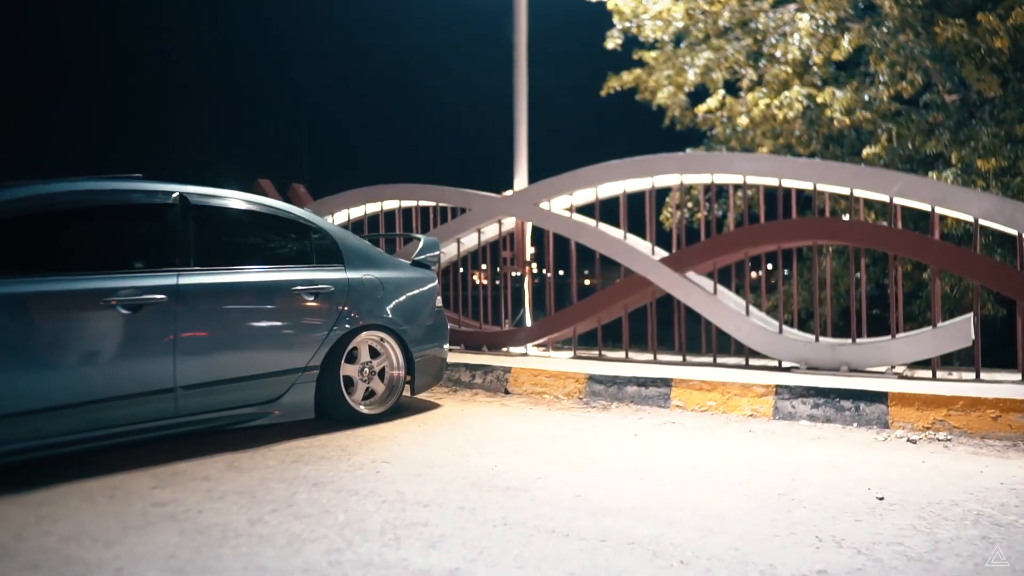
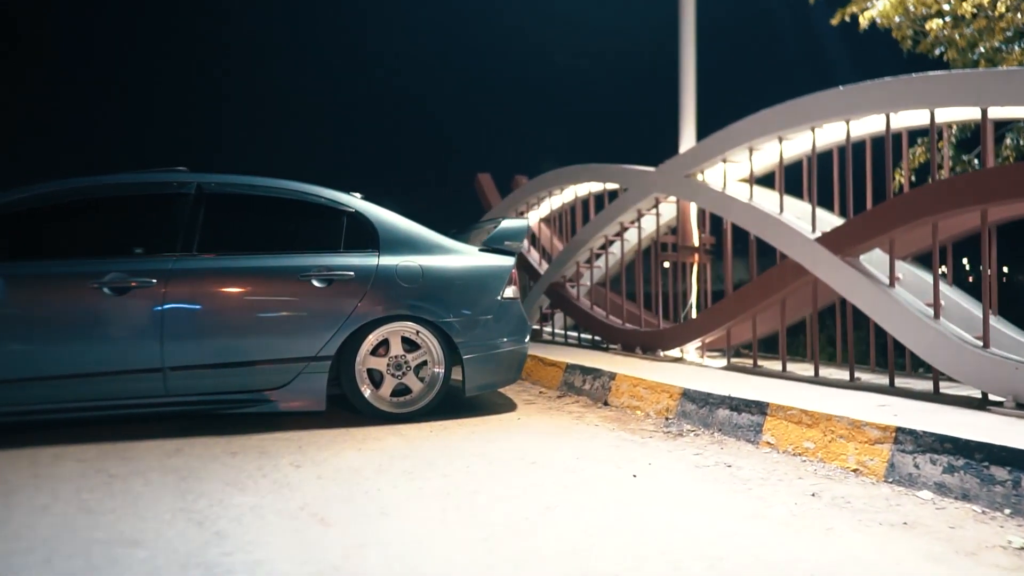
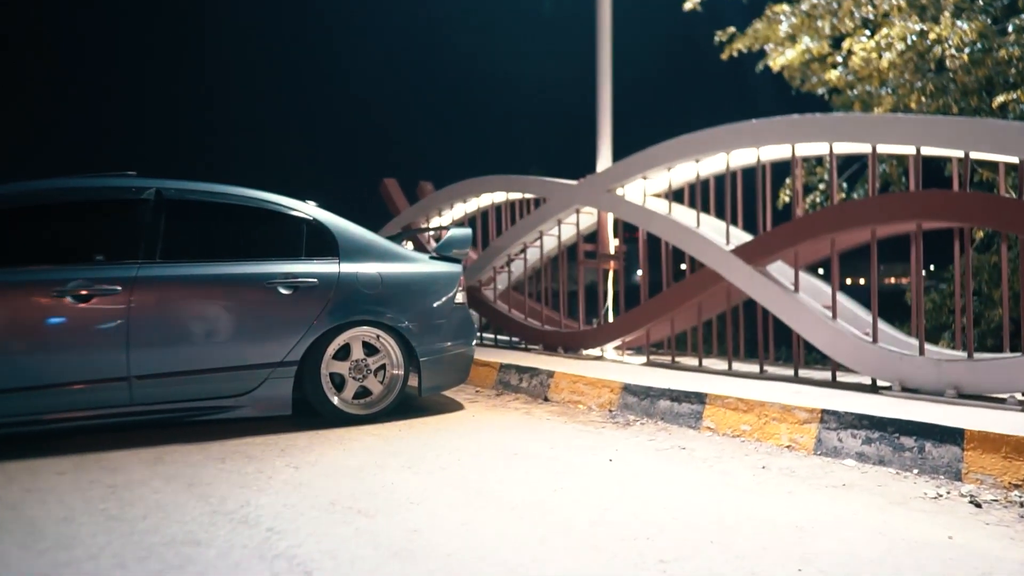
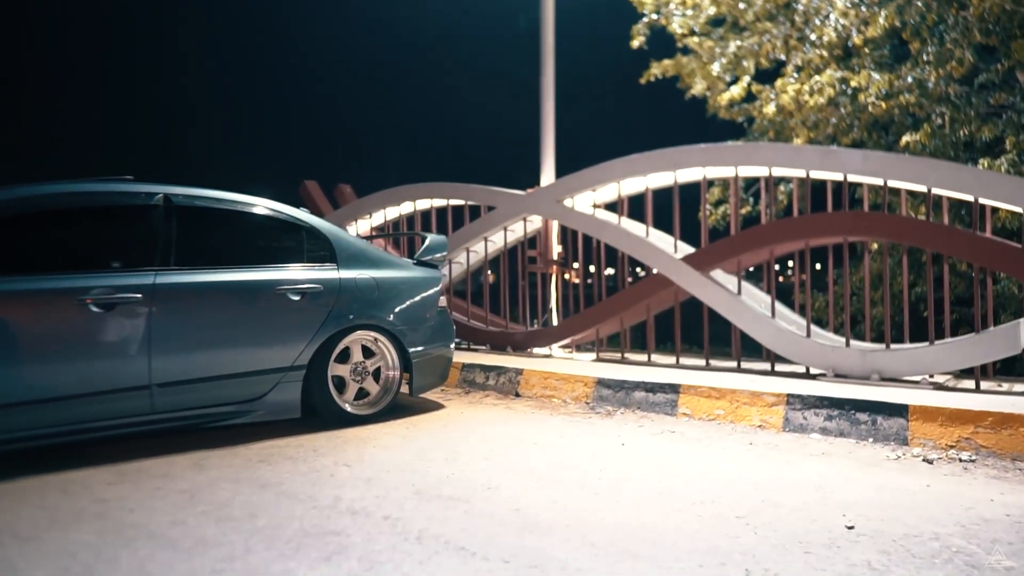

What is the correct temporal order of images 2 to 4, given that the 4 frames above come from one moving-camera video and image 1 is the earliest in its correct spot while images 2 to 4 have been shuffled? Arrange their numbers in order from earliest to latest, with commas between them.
4, 3, 2
